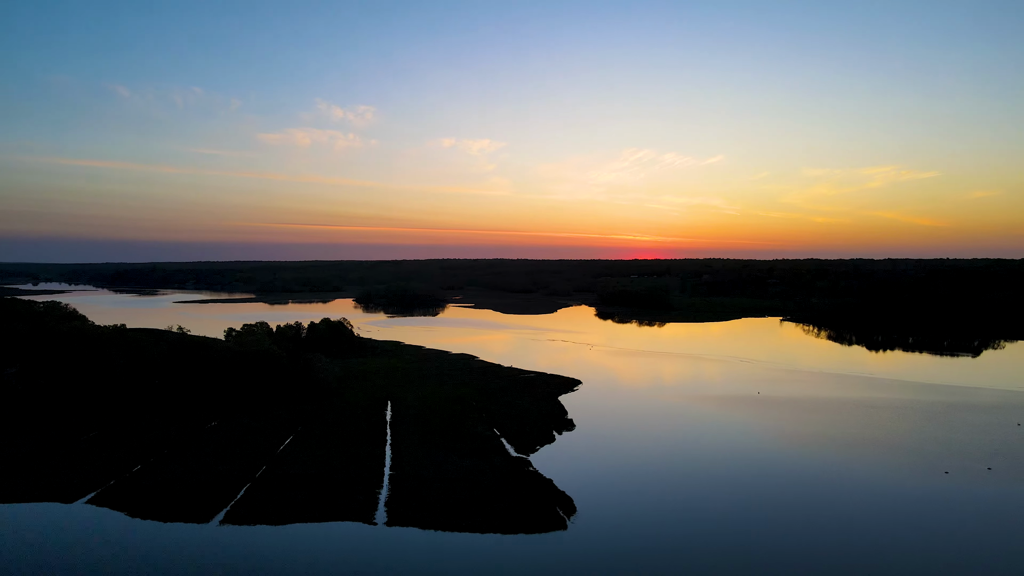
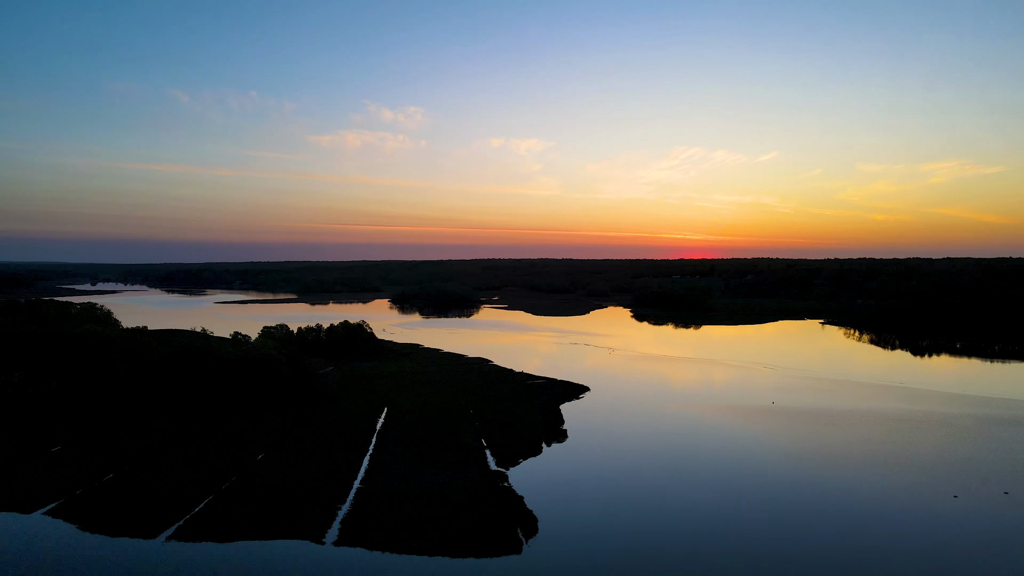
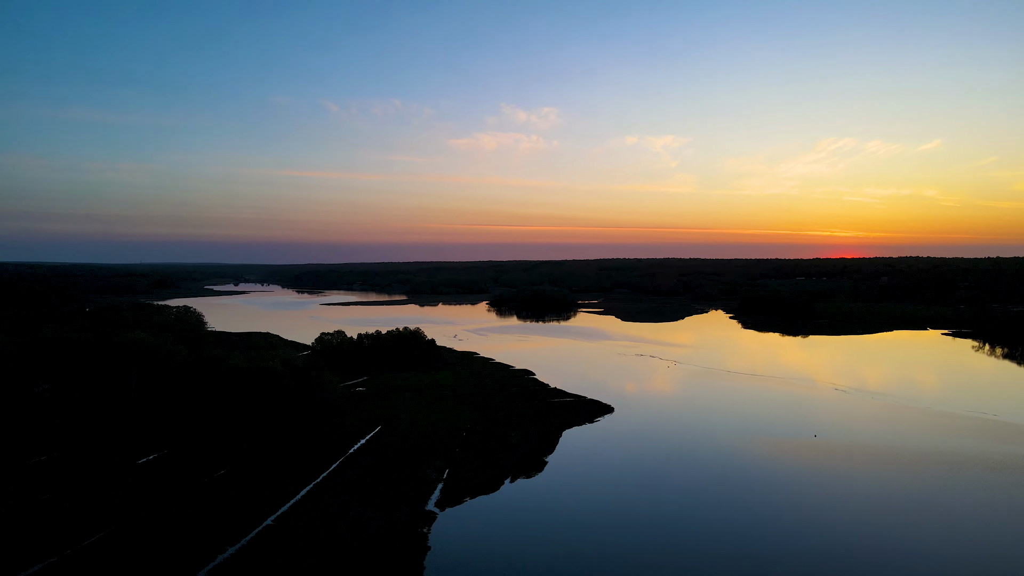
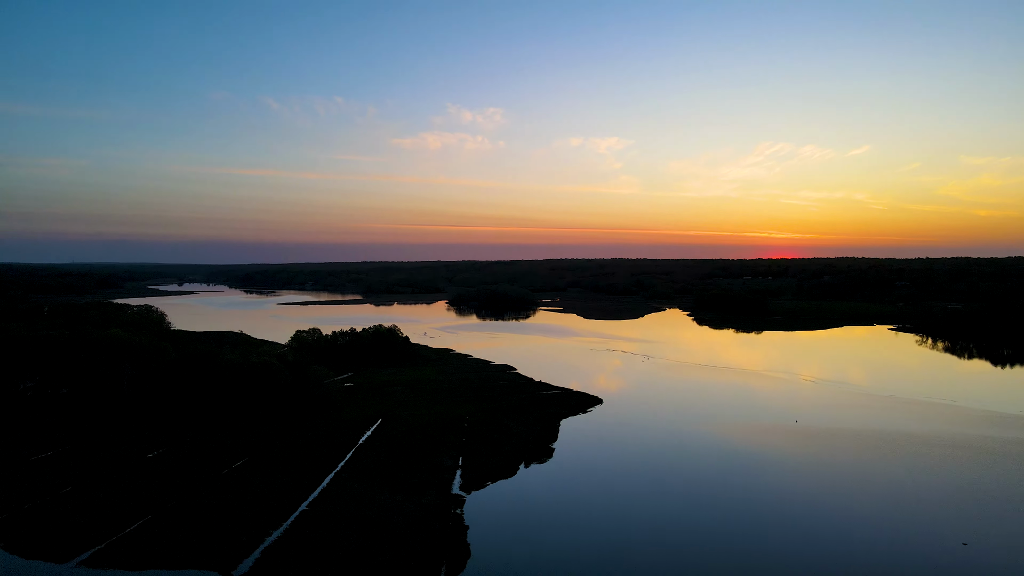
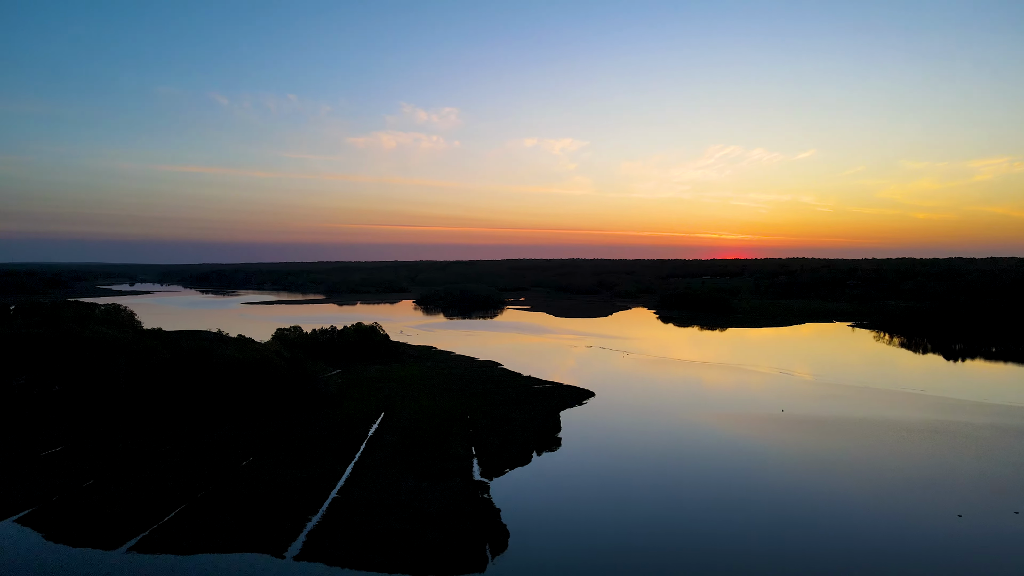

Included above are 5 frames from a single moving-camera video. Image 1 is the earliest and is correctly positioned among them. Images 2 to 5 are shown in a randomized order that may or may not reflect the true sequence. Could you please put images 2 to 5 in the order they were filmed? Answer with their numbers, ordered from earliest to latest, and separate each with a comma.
2, 5, 4, 3
